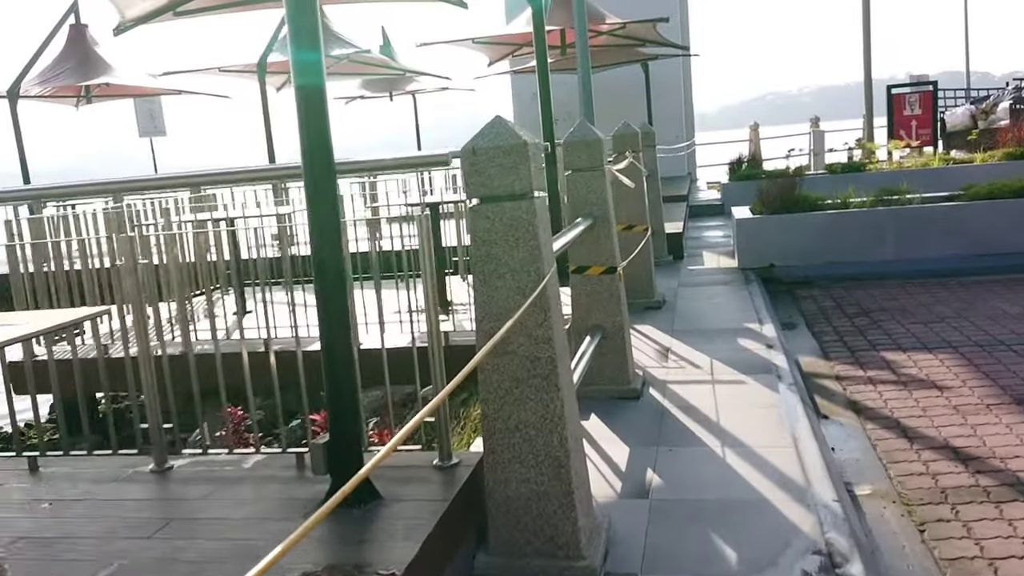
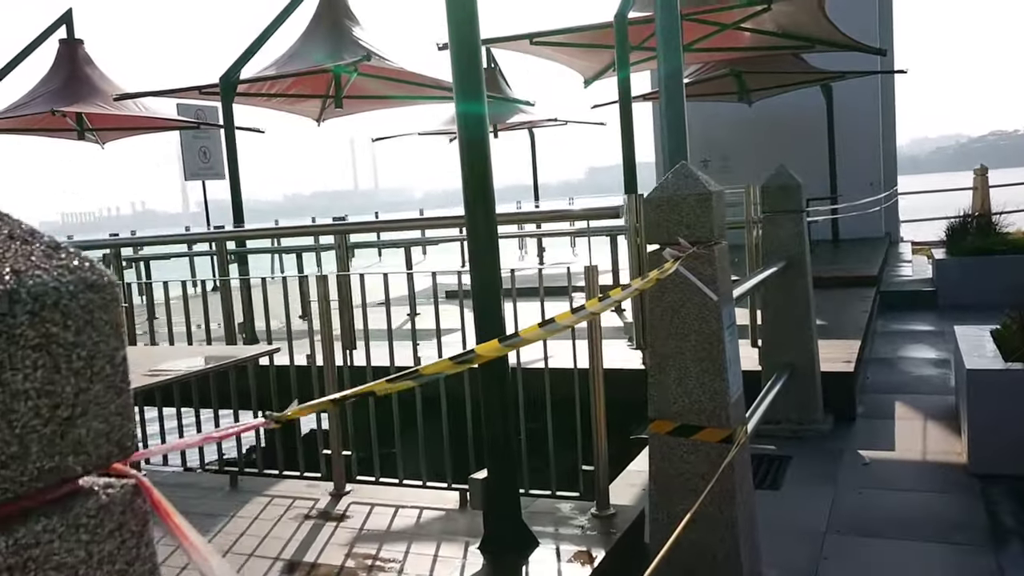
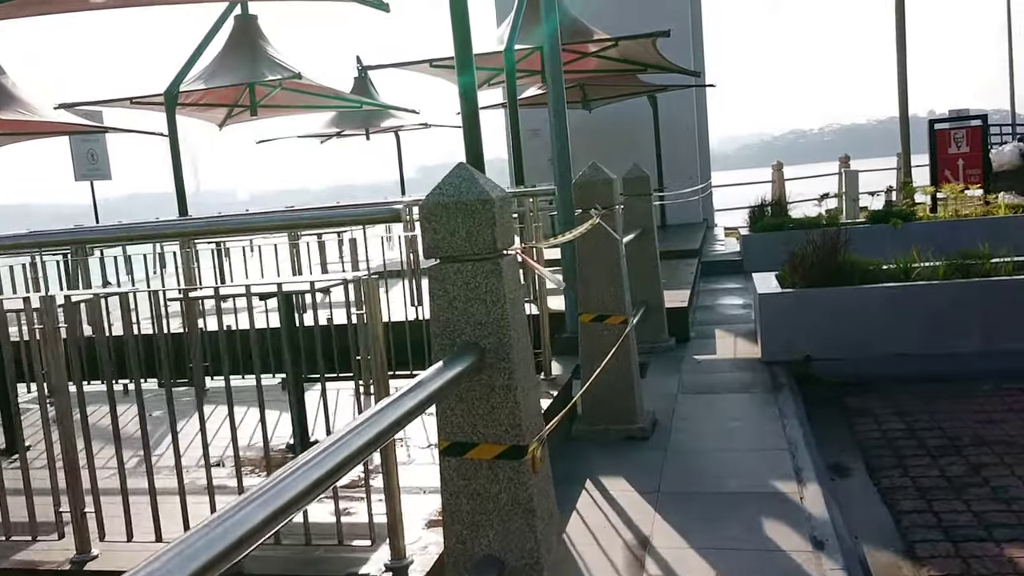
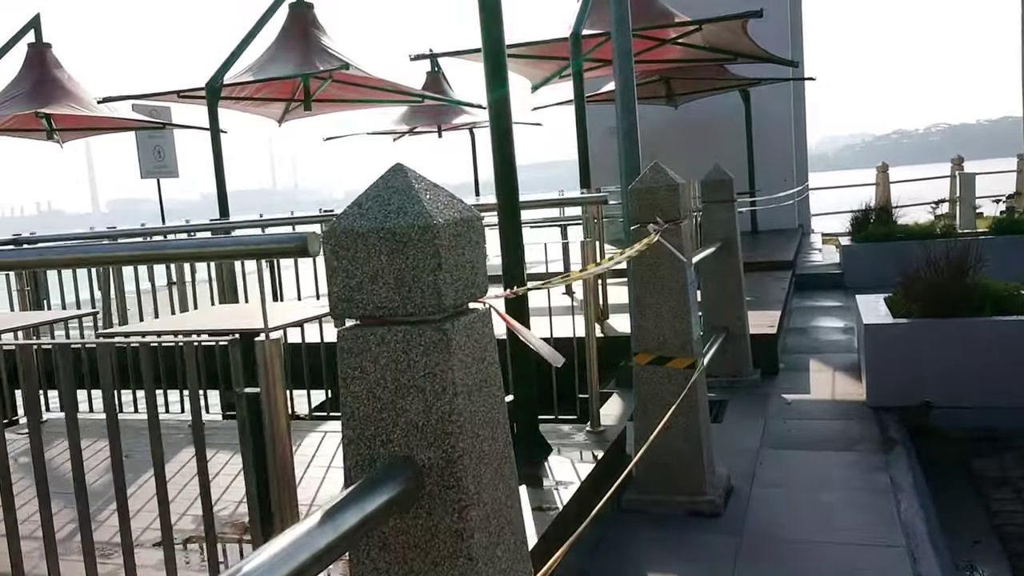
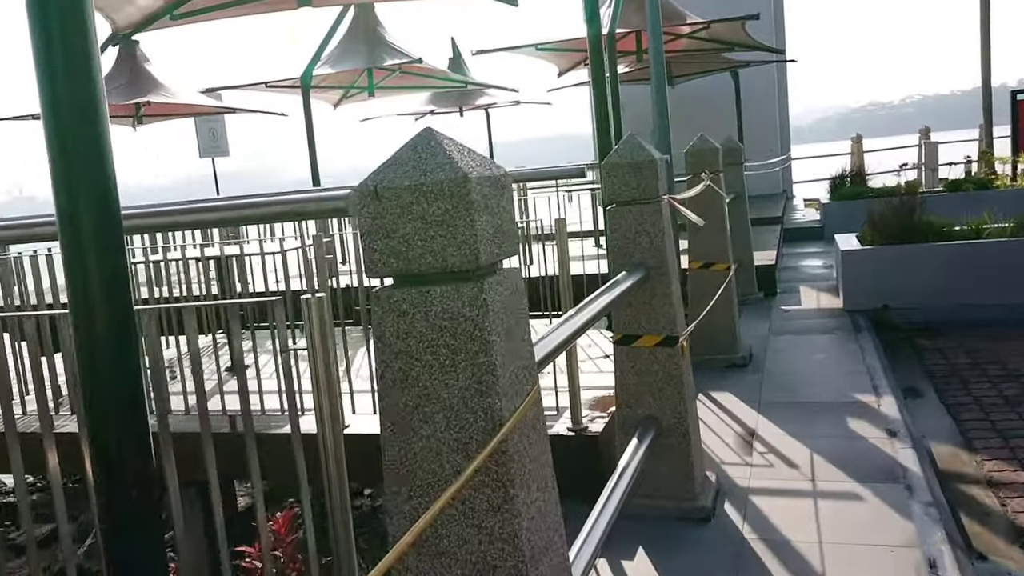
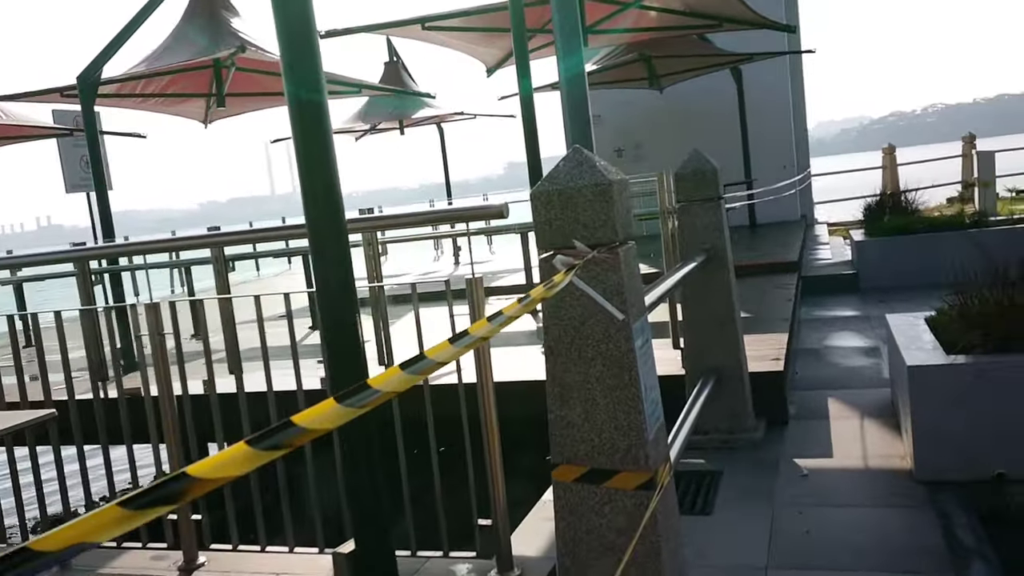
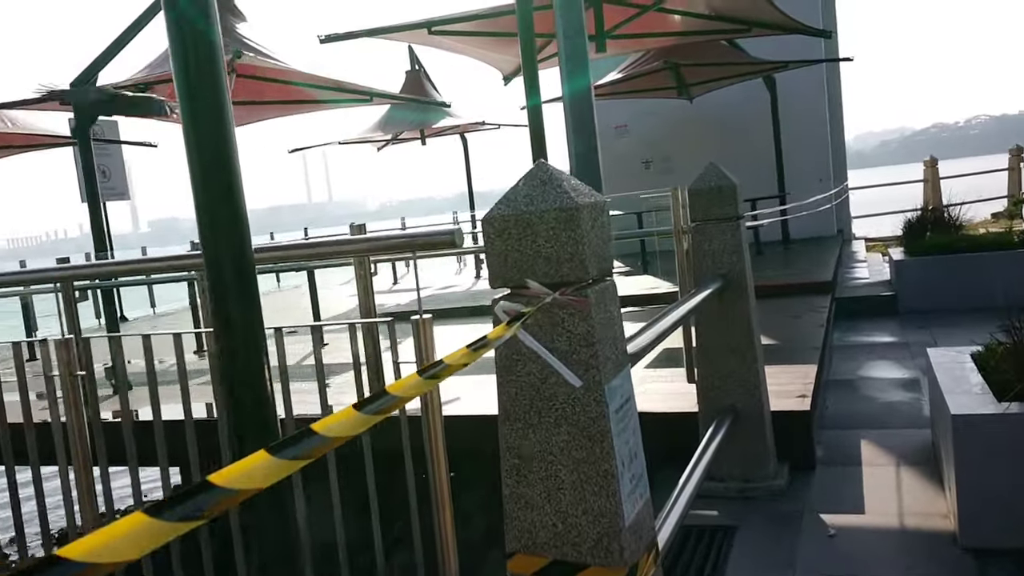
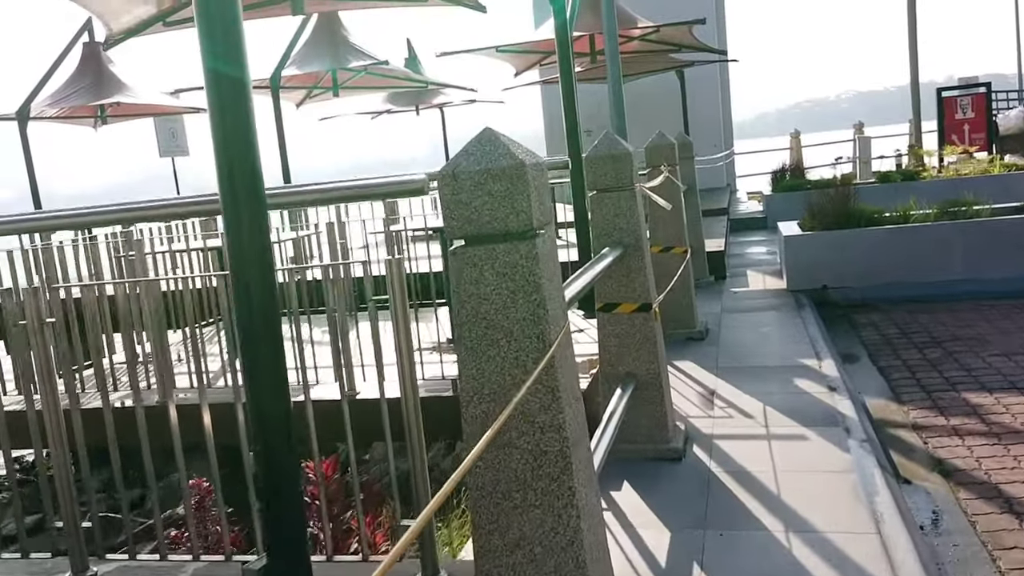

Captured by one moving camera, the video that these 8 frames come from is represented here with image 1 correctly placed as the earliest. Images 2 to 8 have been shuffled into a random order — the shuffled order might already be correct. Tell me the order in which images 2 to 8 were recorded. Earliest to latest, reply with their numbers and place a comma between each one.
8, 5, 3, 4, 2, 6, 7
